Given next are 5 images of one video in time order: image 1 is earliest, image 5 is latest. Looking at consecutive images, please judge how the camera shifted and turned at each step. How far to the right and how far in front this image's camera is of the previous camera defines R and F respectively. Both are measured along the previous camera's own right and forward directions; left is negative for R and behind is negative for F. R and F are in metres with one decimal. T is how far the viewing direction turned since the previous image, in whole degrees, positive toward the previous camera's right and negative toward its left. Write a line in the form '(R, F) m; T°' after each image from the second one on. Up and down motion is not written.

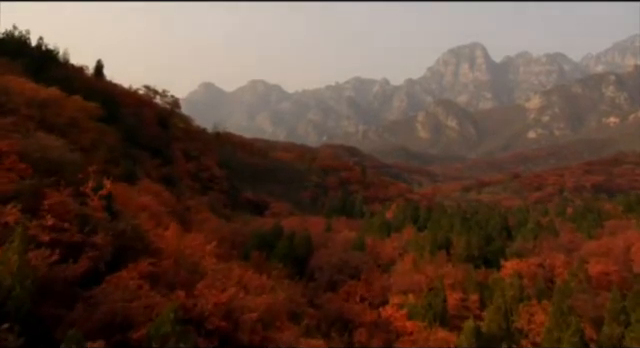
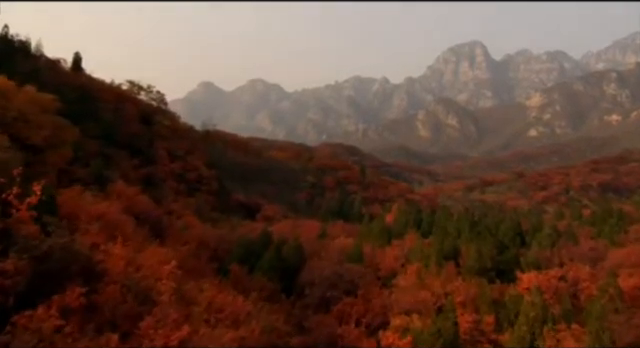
(+0.4, +4.1) m; 0°
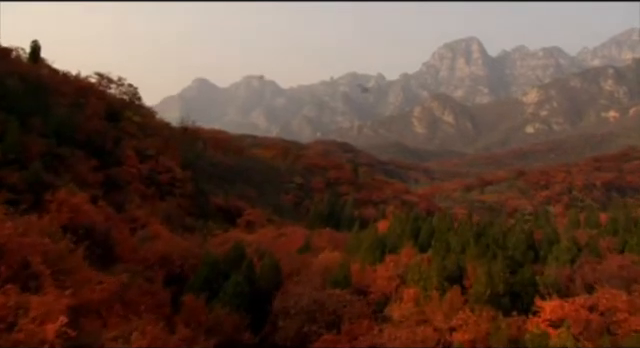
(+0.7, +5.4) m; 0°
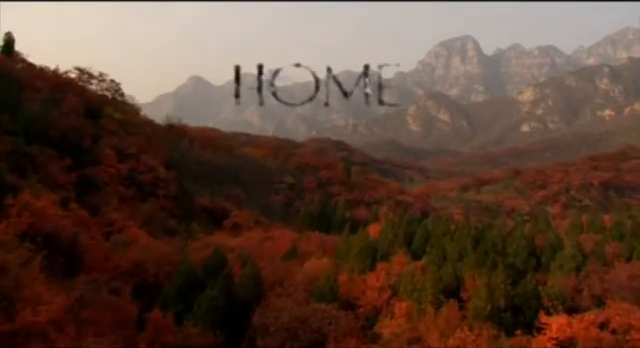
(+0.4, +2.3) m; 0°
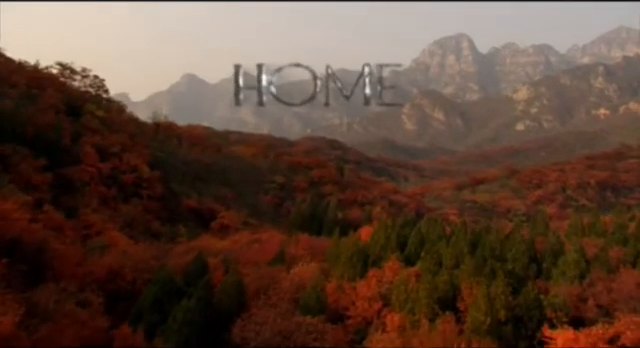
(+0.3, +1.8) m; 0°
